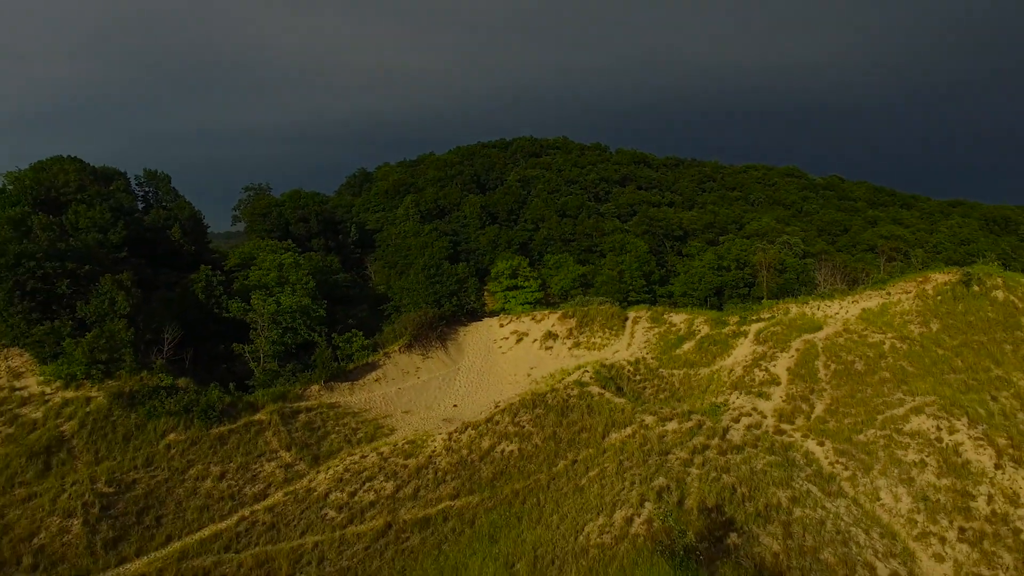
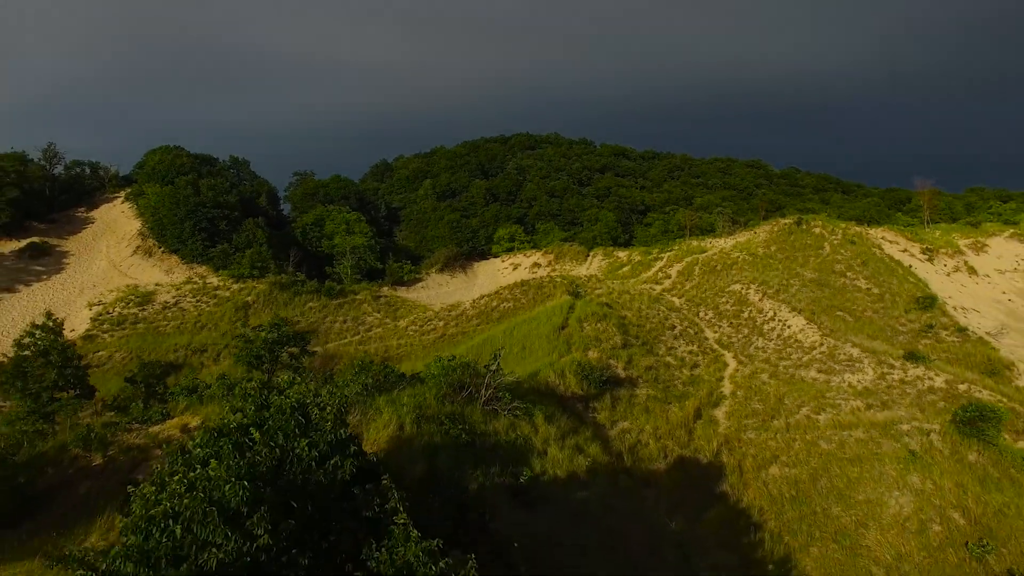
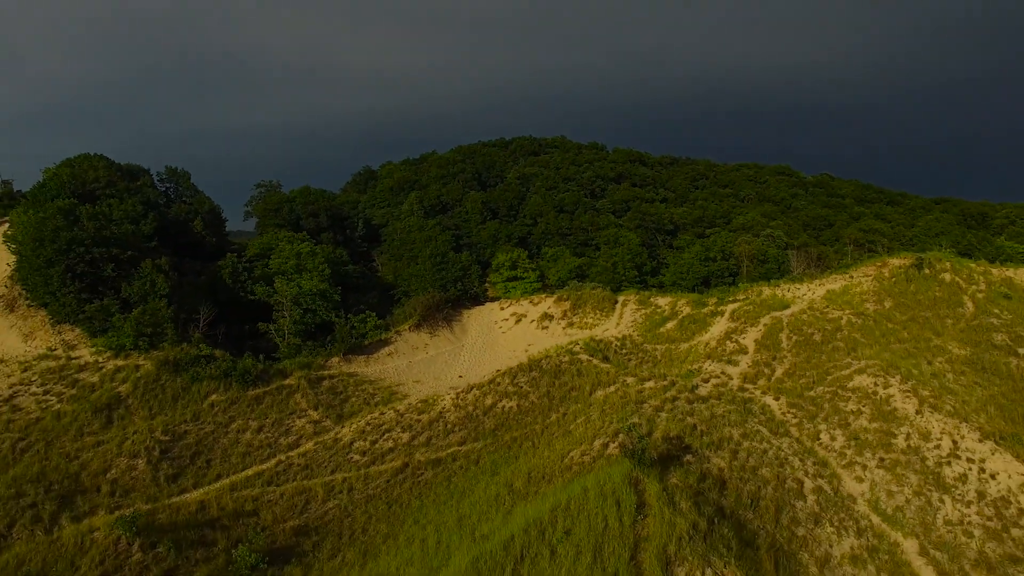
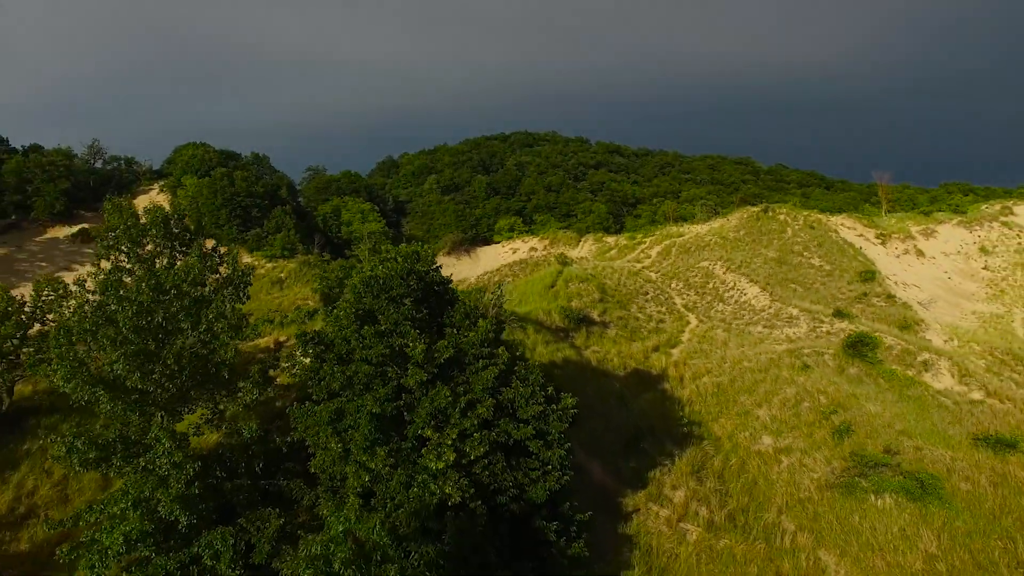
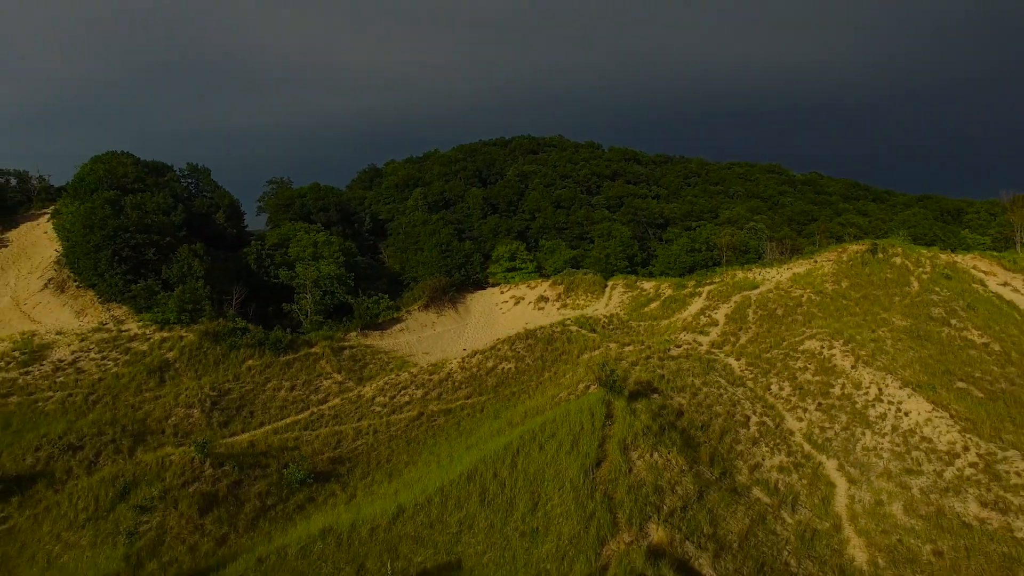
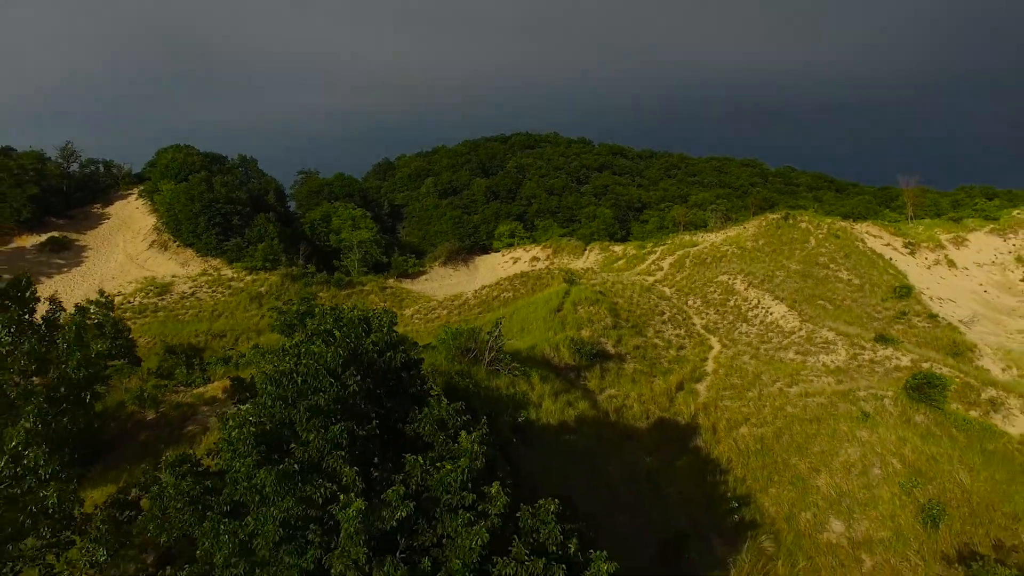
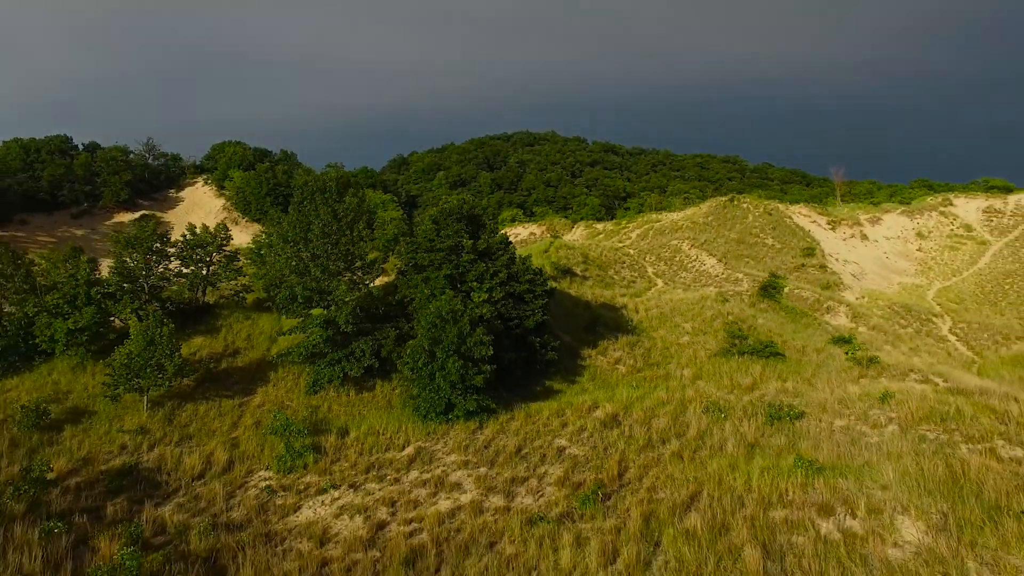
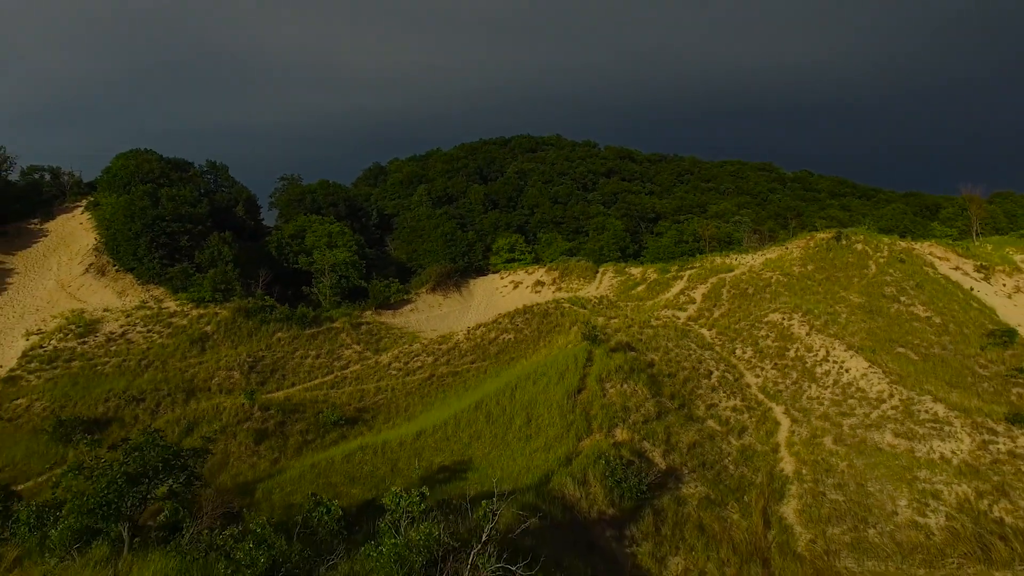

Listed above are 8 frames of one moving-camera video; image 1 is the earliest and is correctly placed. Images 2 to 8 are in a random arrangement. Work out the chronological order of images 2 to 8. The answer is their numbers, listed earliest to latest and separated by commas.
3, 5, 8, 2, 6, 4, 7
